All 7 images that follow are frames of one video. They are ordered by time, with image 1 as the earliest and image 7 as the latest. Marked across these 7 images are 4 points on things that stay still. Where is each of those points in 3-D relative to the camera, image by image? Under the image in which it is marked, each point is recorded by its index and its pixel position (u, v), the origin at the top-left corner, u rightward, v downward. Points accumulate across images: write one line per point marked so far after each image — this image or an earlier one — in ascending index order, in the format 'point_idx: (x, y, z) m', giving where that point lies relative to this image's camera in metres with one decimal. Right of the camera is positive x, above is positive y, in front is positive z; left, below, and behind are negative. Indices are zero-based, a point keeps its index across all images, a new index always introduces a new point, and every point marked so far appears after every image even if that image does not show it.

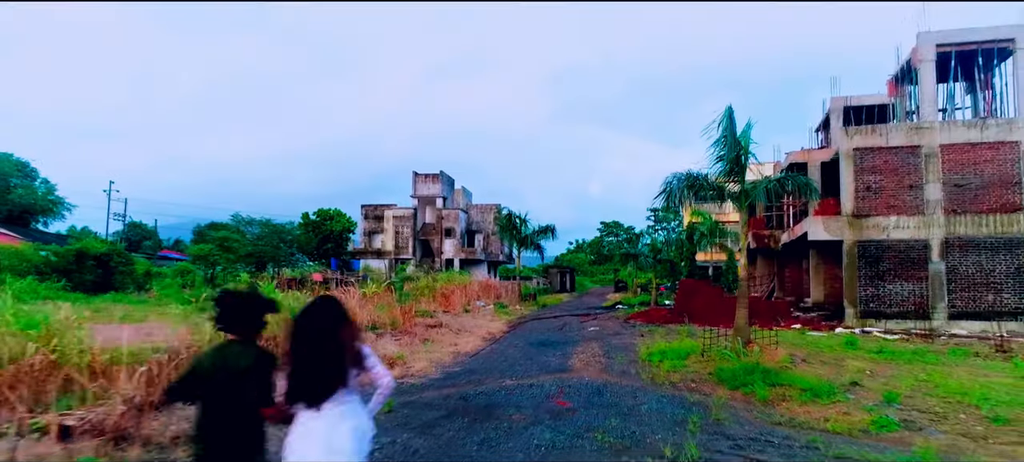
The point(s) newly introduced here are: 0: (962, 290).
0: (+11.5, -1.5, +15.9) m
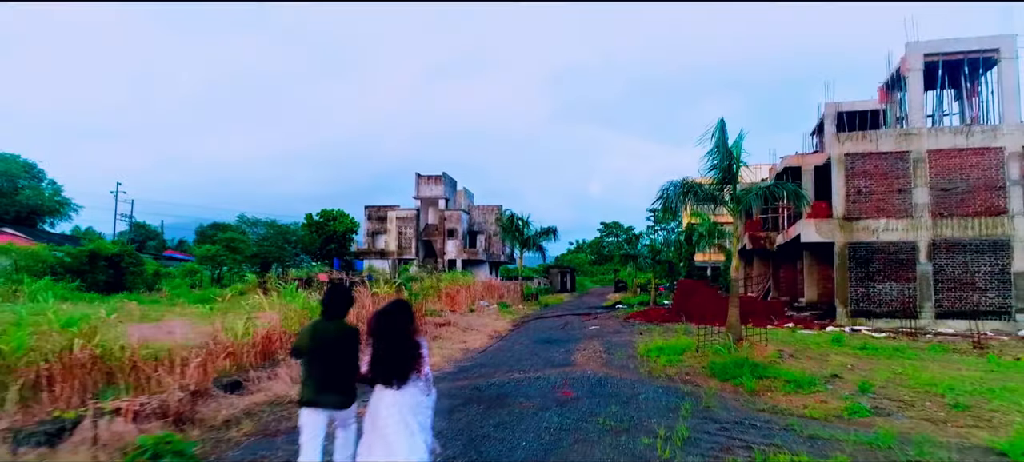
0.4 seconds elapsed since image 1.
0: (+11.6, -1.6, +16.6) m
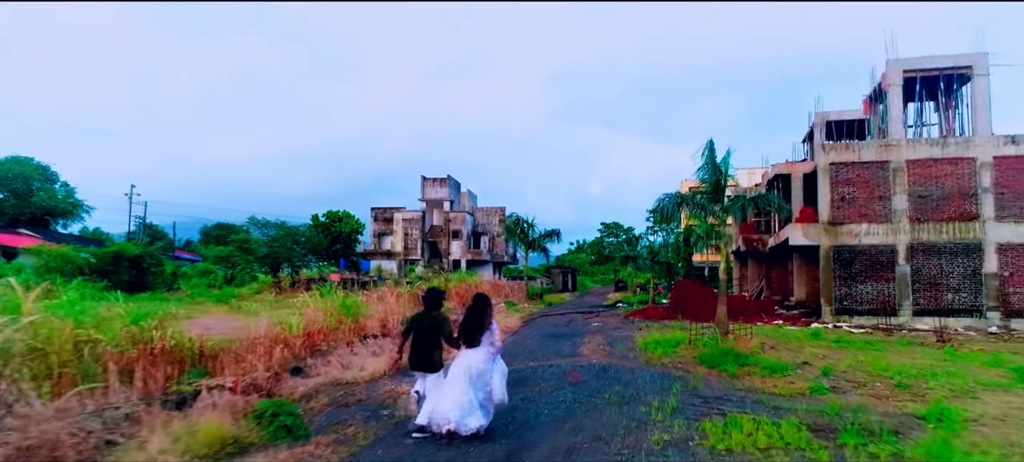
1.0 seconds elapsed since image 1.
0: (+11.9, -1.7, +17.9) m
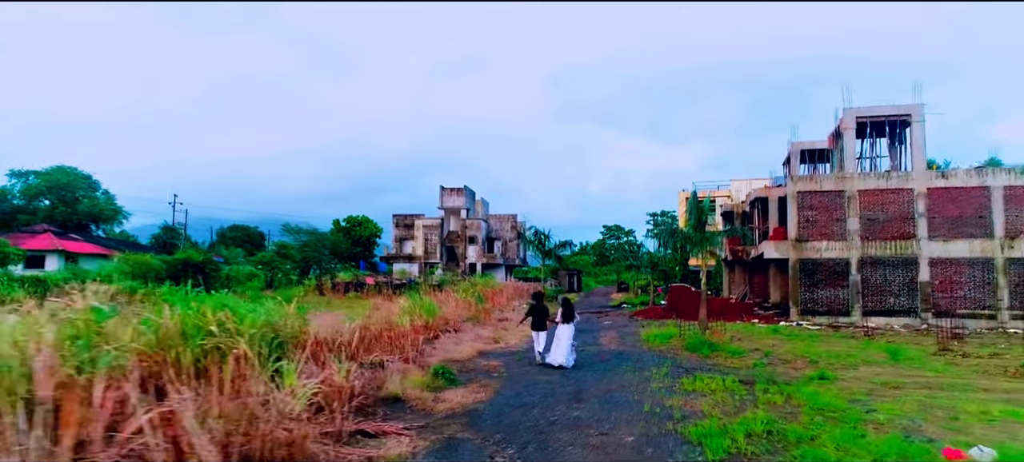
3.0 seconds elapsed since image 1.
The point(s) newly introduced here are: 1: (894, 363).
0: (+12.9, -2.3, +22.2) m
1: (+7.4, -2.5, +12.1) m
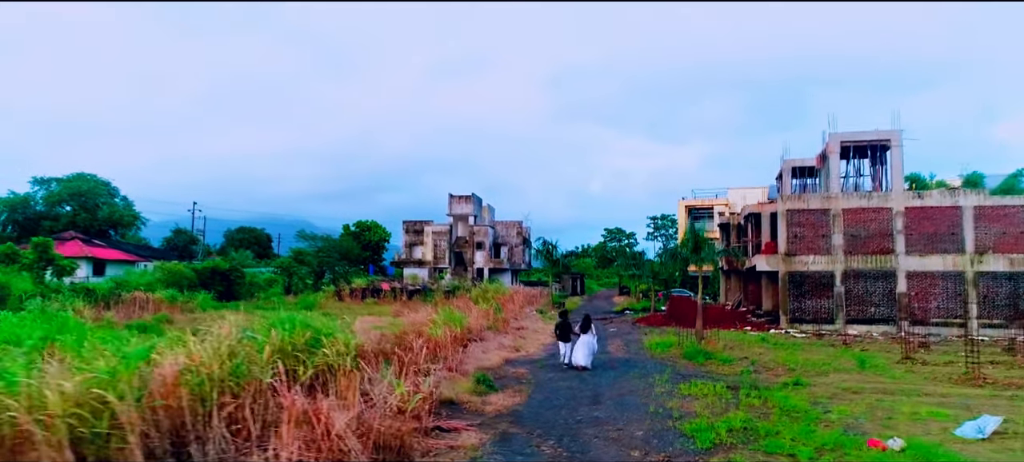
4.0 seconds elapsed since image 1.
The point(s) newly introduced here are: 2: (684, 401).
0: (+13.4, -2.9, +24.4) m
1: (+7.9, -3.2, +14.2) m
2: (+3.0, -2.9, +10.8) m
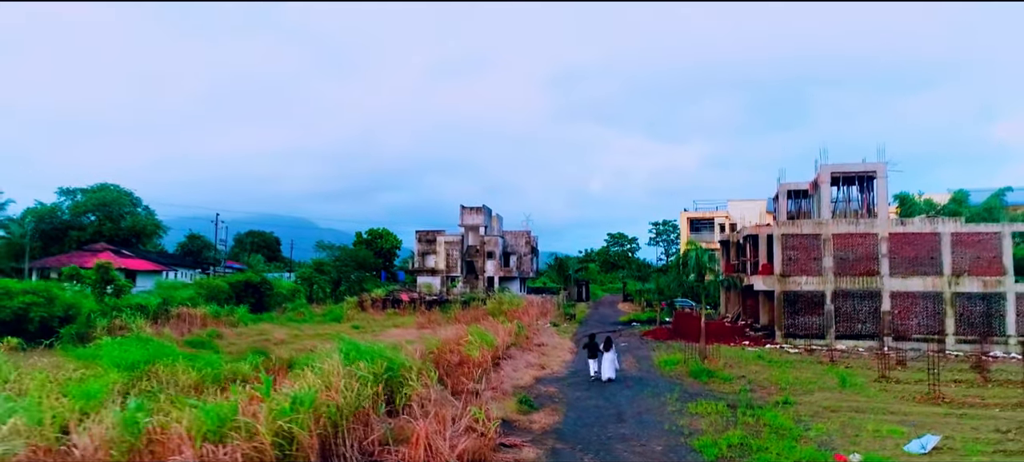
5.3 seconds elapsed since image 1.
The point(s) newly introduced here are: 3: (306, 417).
0: (+14.2, -3.9, +26.8) m
1: (+8.8, -4.2, +16.6) m
2: (+3.8, -4.0, +13.2) m
3: (-2.8, -2.5, +8.4) m
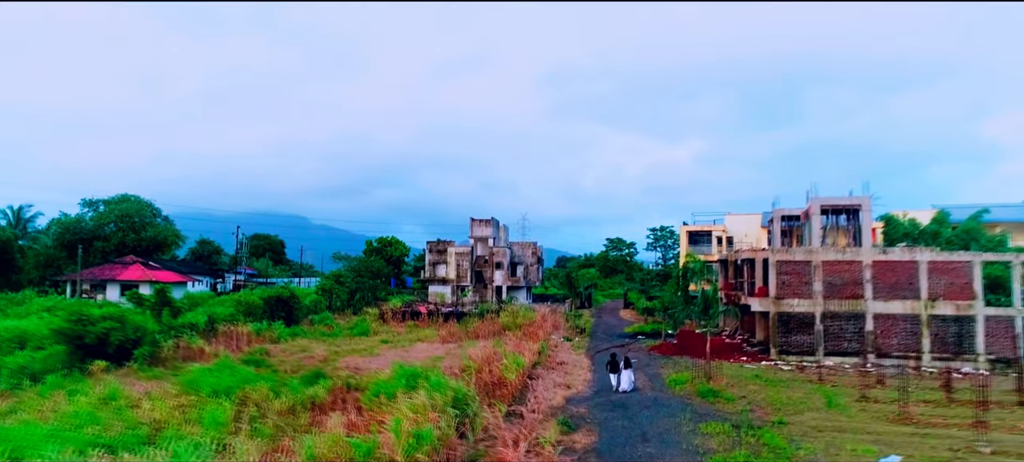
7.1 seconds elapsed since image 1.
0: (+15.2, -5.2, +29.8) m
1: (+9.9, -5.6, +19.6) m
2: (+5.0, -5.4, +16.1) m
3: (-1.6, -3.9, +11.2) m
